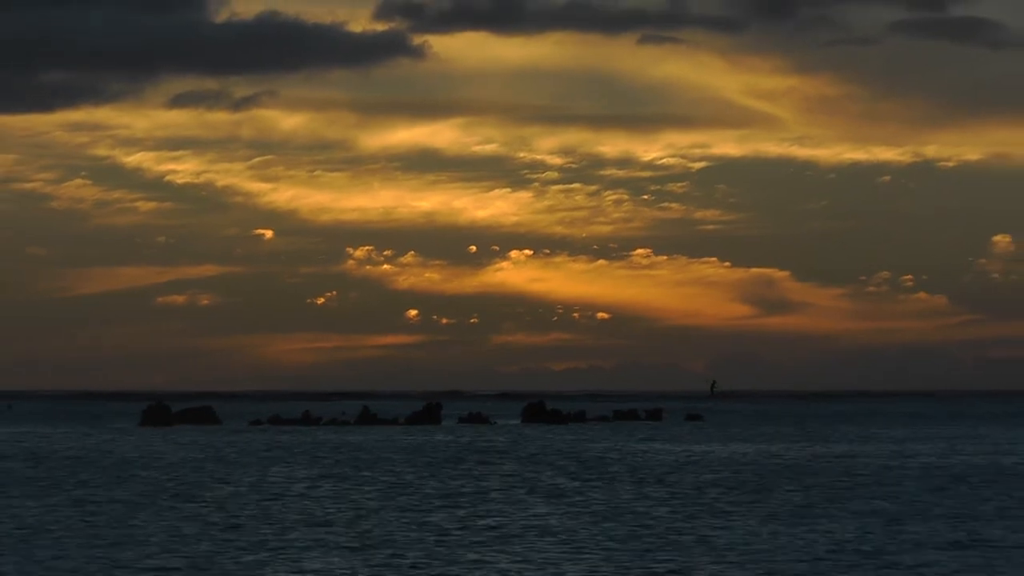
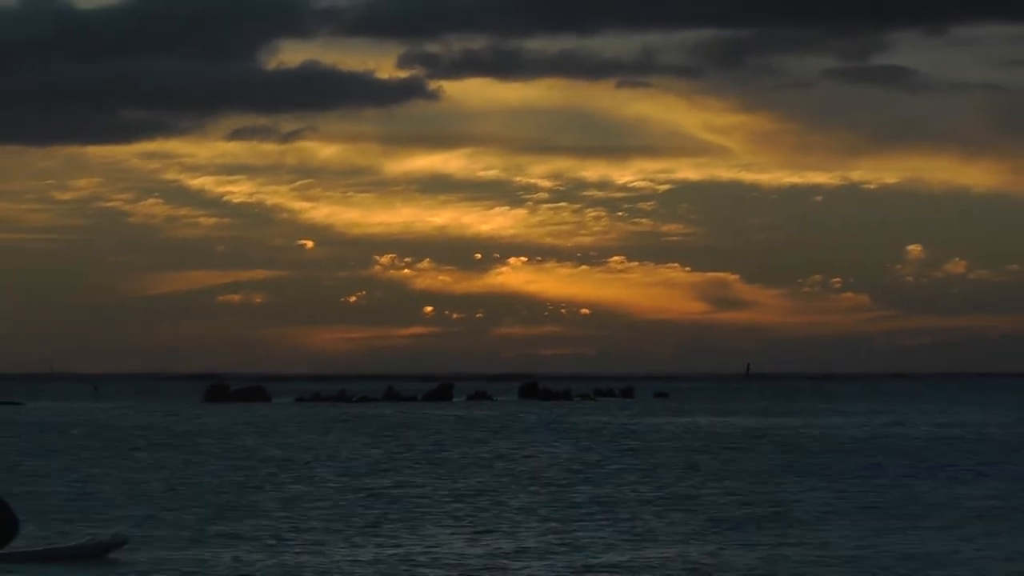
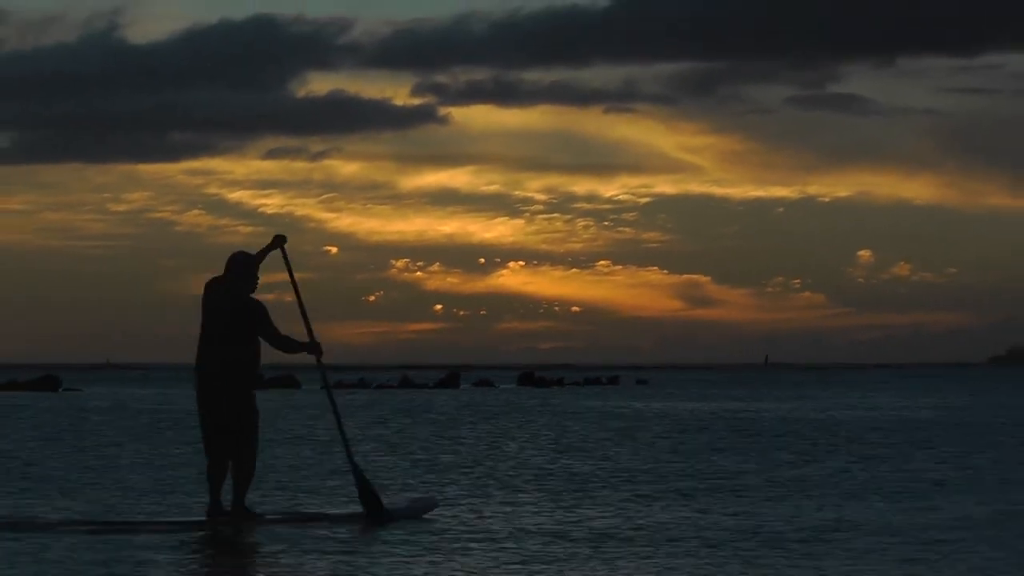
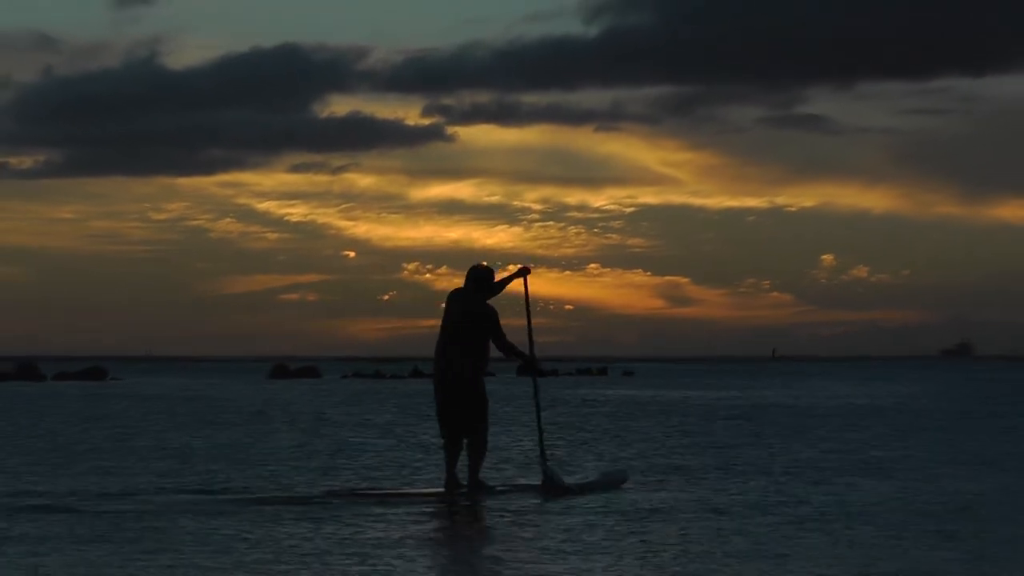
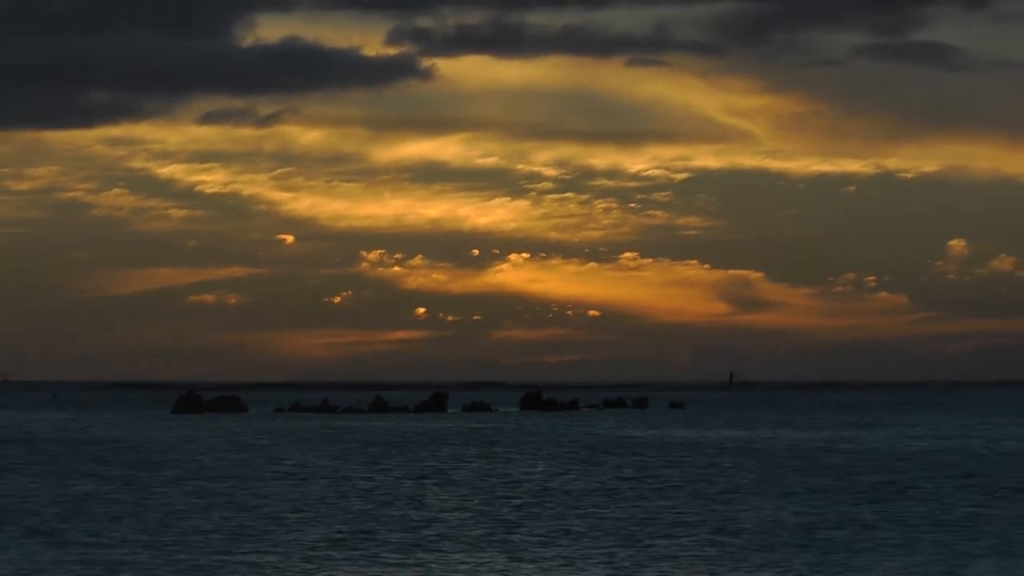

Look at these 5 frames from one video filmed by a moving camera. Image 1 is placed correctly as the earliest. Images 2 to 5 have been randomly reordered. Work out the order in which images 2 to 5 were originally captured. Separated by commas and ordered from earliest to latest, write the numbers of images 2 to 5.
5, 2, 3, 4
